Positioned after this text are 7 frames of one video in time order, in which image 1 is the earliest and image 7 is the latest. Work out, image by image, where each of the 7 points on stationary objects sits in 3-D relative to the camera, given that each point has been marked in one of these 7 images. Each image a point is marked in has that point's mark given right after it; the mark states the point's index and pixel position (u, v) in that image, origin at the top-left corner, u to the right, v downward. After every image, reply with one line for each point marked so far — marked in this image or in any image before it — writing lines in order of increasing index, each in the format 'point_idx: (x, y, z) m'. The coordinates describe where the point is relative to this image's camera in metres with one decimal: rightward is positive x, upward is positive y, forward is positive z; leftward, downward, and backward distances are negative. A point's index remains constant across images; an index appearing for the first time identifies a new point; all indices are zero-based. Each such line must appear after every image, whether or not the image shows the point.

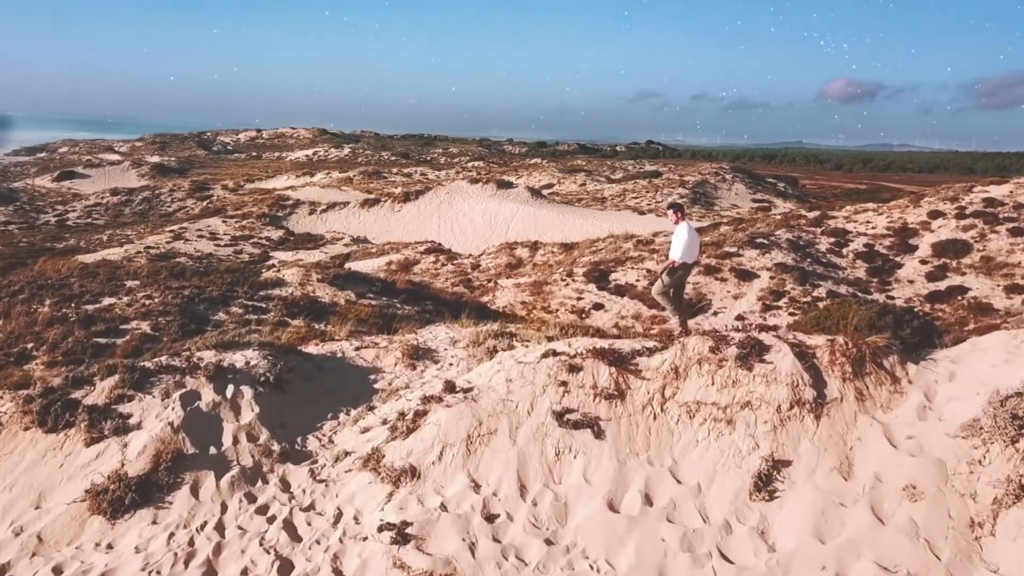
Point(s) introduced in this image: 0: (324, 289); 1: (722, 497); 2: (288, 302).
0: (-5.3, 0.0, +16.2) m
1: (+1.5, -1.5, +4.2) m
2: (-4.9, -0.3, +12.6) m
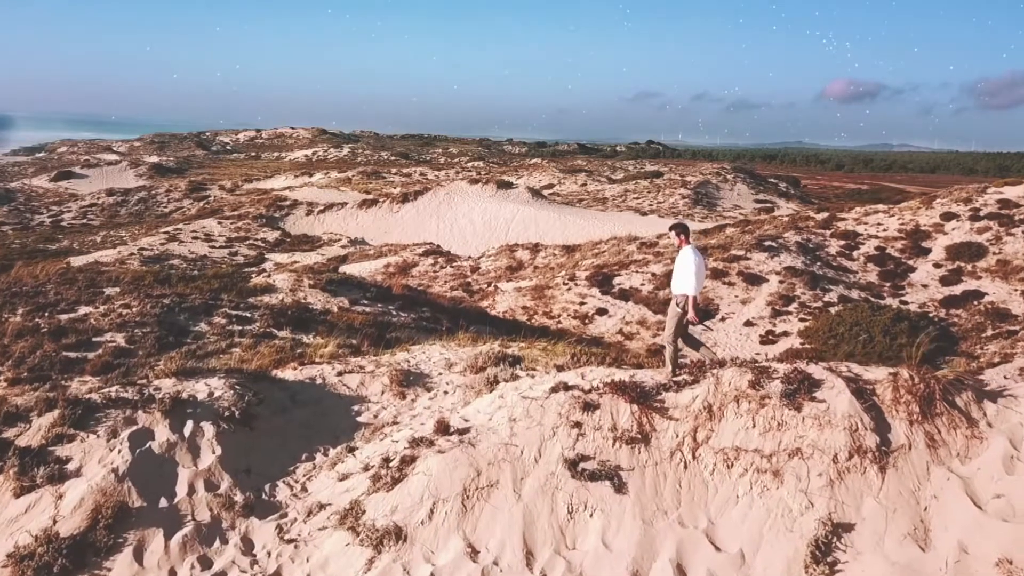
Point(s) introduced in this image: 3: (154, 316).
0: (-5.3, -0.2, +15.5) m
1: (+1.6, -1.7, +3.5) m
2: (-4.9, -0.5, +11.9) m
3: (-7.0, -0.5, +11.1) m
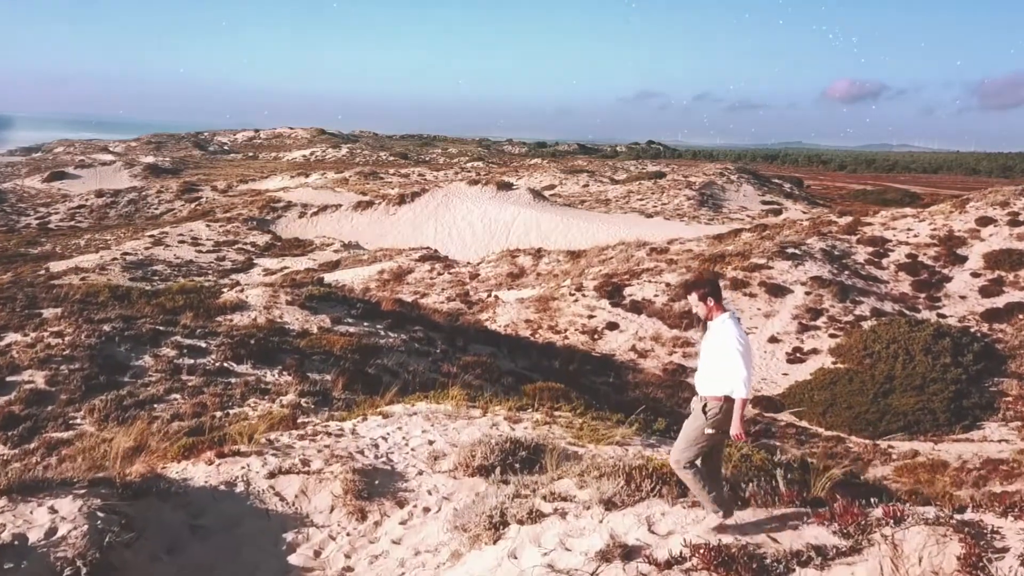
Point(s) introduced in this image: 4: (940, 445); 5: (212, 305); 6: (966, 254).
0: (-5.2, -0.6, +13.6) m
1: (+1.7, -2.1, +1.6) m
2: (-4.8, -0.9, +10.0) m
3: (-6.9, -1.0, +9.3) m
4: (+8.7, -3.2, +11.8) m
5: (-7.1, -0.4, +13.5) m
6: (+14.9, +1.1, +18.9) m
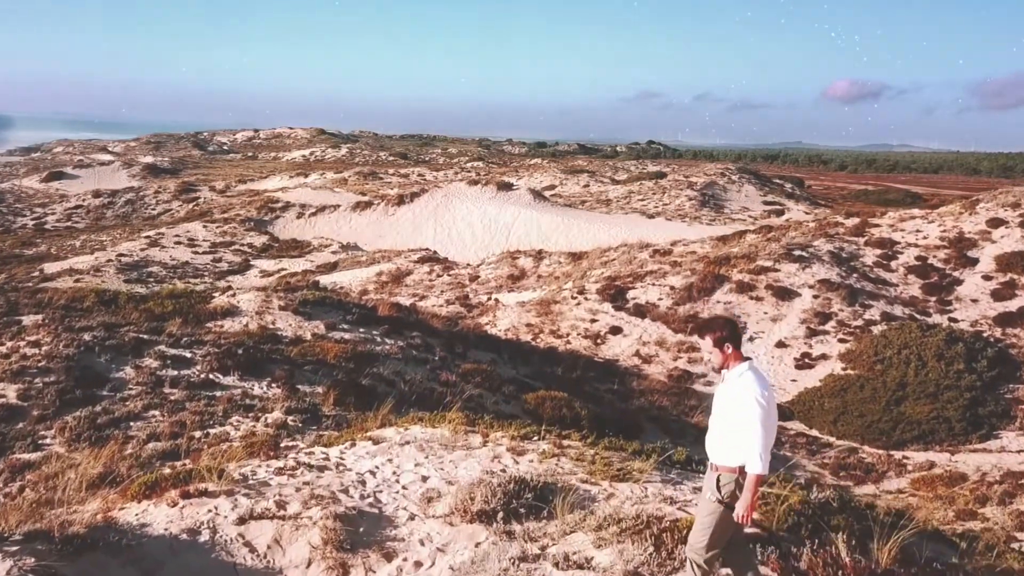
0: (-5.2, -0.7, +13.1) m
1: (+1.7, -2.2, +1.1) m
2: (-4.8, -1.1, +9.5) m
3: (-6.9, -1.1, +8.8) m
4: (+8.8, -3.3, +11.3) m
5: (-7.1, -0.5, +13.0) m
6: (+14.9, +1.0, +18.4) m
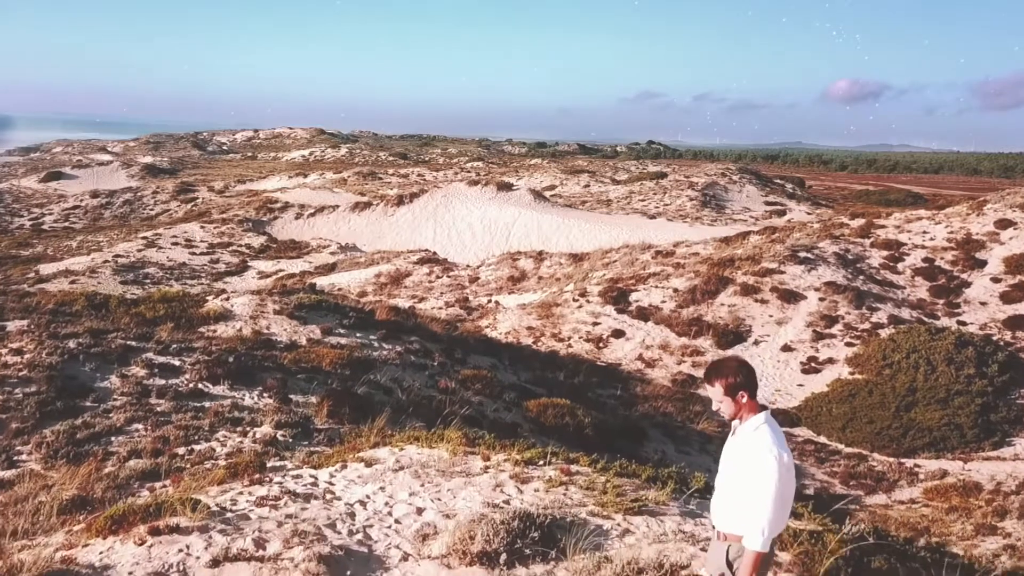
0: (-5.2, -0.8, +12.8) m
1: (+1.7, -2.3, +0.8) m
2: (-4.8, -1.1, +9.2) m
3: (-6.8, -1.2, +8.4) m
4: (+8.8, -3.4, +11.0) m
5: (-7.0, -0.6, +12.7) m
6: (+15.0, +0.9, +18.1) m
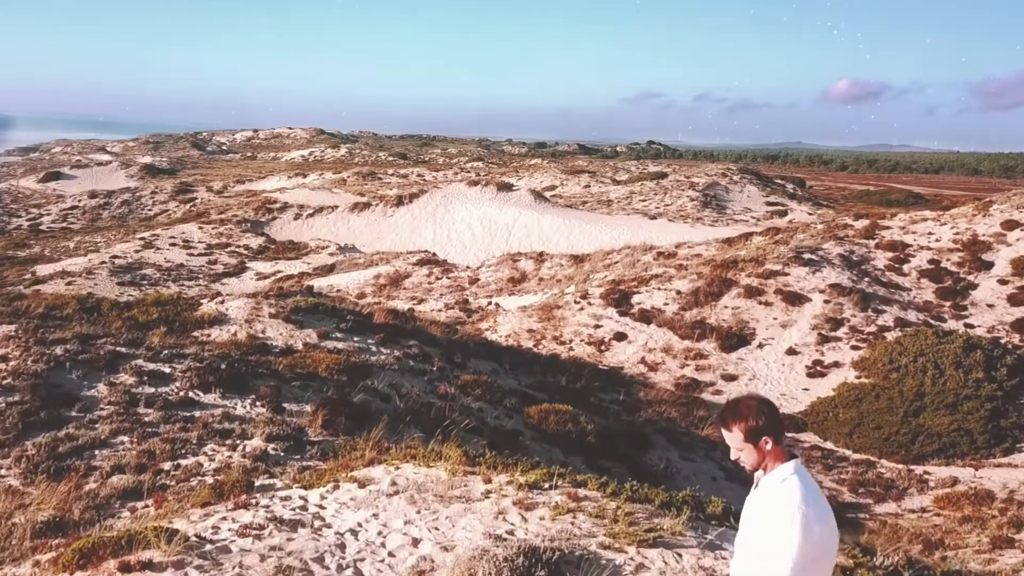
0: (-5.1, -0.9, +12.5) m
1: (+1.7, -2.4, +0.5) m
2: (-4.8, -1.2, +8.9) m
3: (-6.8, -1.2, +8.1) m
4: (+8.8, -3.5, +10.7) m
5: (-7.0, -0.7, +12.4) m
6: (+15.0, +0.9, +17.8) m
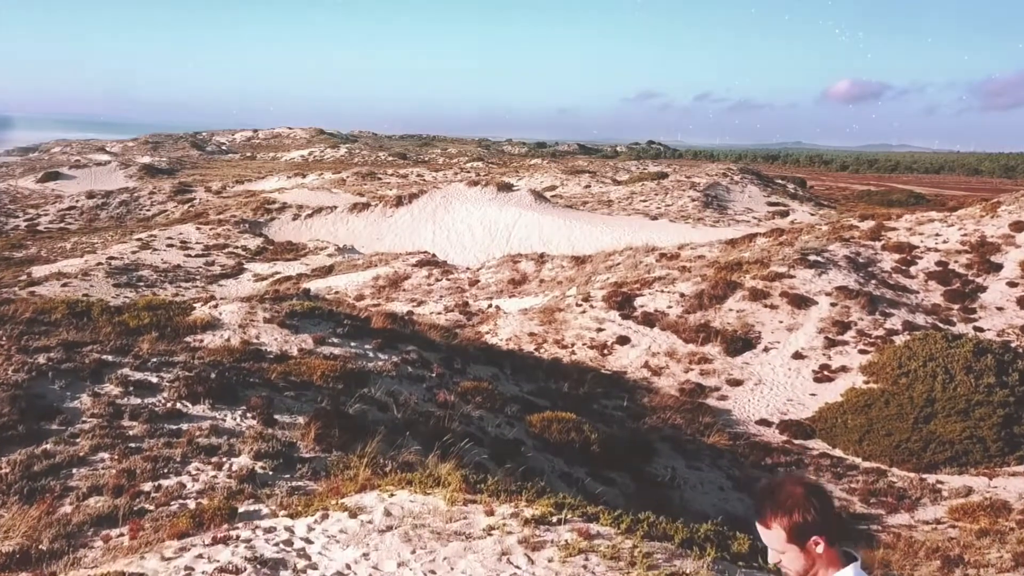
0: (-5.1, -1.0, +12.1) m
1: (+1.8, -2.5, +0.1) m
2: (-4.7, -1.3, +8.5) m
3: (-6.8, -1.3, +7.8) m
4: (+8.8, -3.5, +10.4) m
5: (-7.0, -0.7, +12.0) m
6: (+15.0, +0.8, +17.4) m
